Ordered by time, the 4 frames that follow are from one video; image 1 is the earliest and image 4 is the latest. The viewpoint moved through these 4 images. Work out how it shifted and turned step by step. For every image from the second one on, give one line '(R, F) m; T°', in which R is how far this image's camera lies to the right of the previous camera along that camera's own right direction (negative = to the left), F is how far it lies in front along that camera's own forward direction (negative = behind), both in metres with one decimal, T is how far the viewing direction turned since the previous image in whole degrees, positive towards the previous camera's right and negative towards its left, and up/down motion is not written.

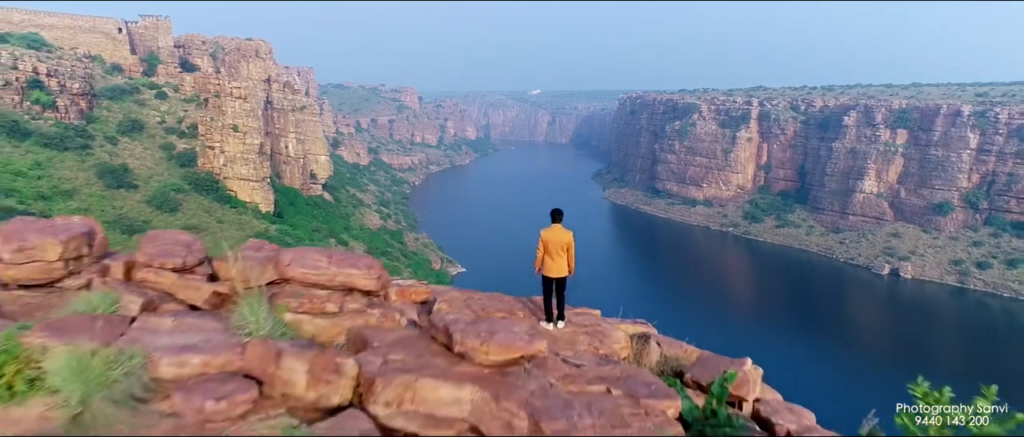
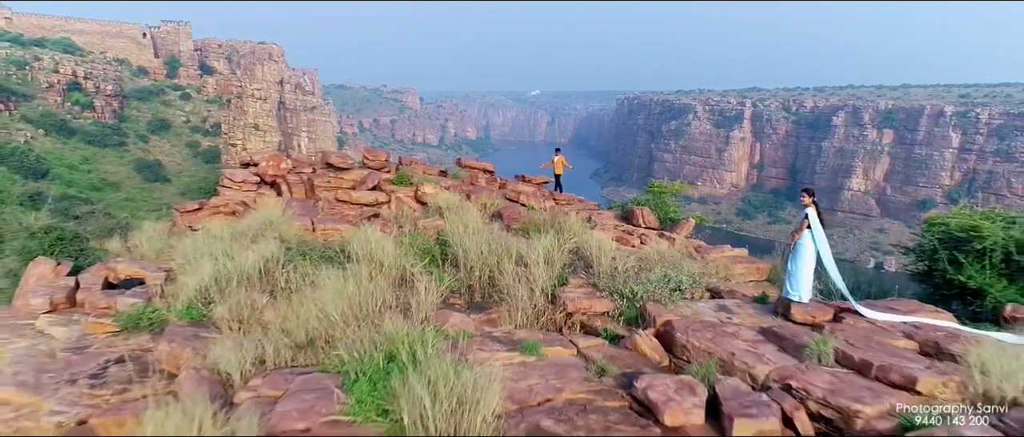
(-0.2, -3.5) m; 0°
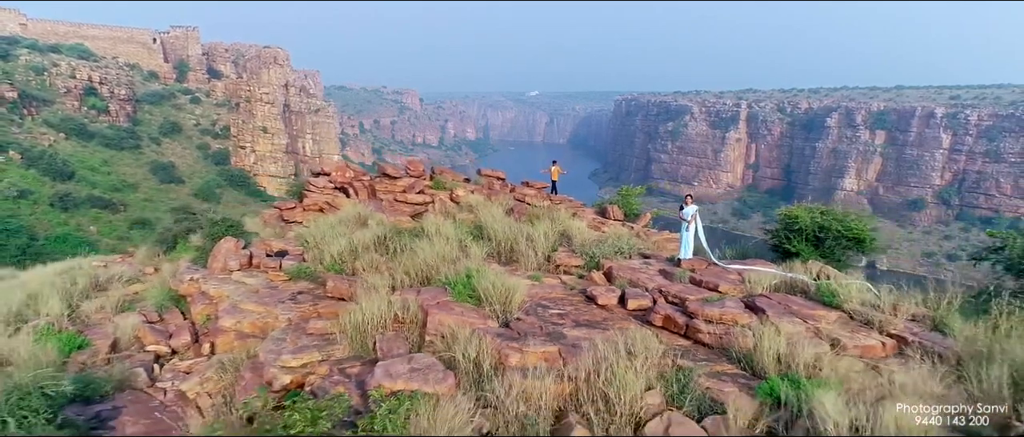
(-0.1, -1.8) m; 0°
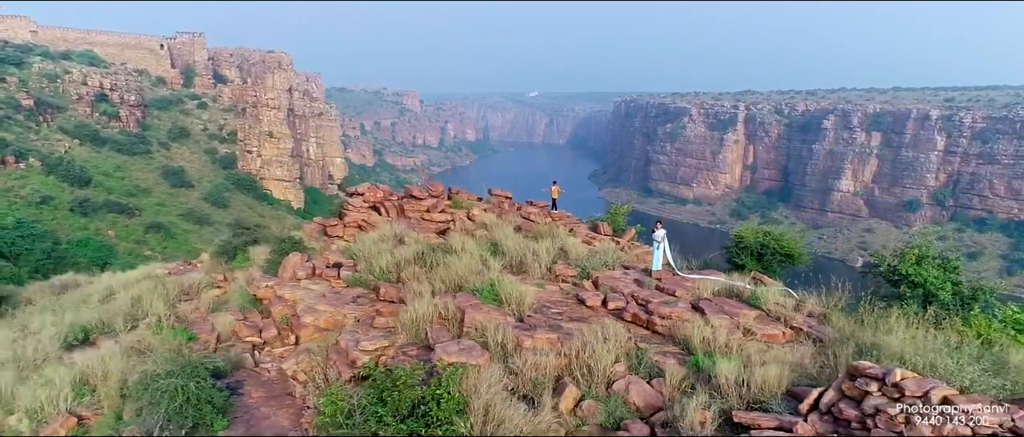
(-0.1, -1.2) m; 0°
